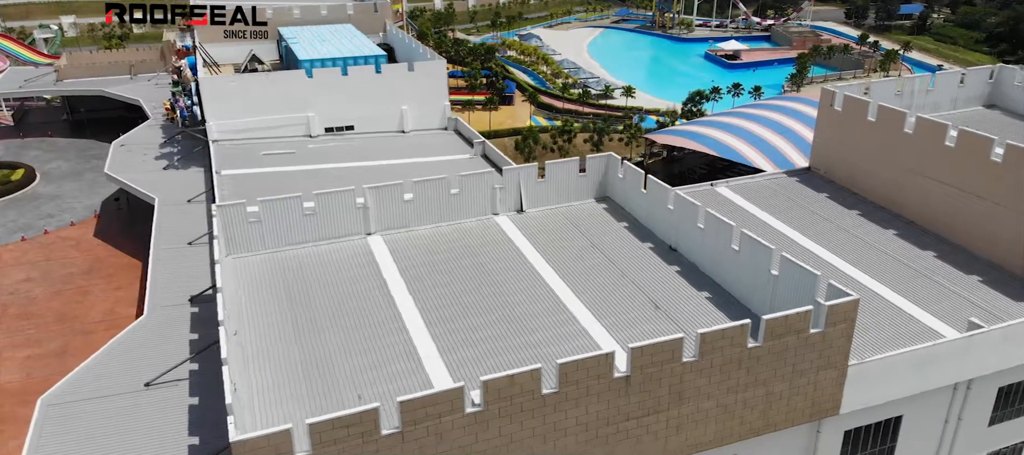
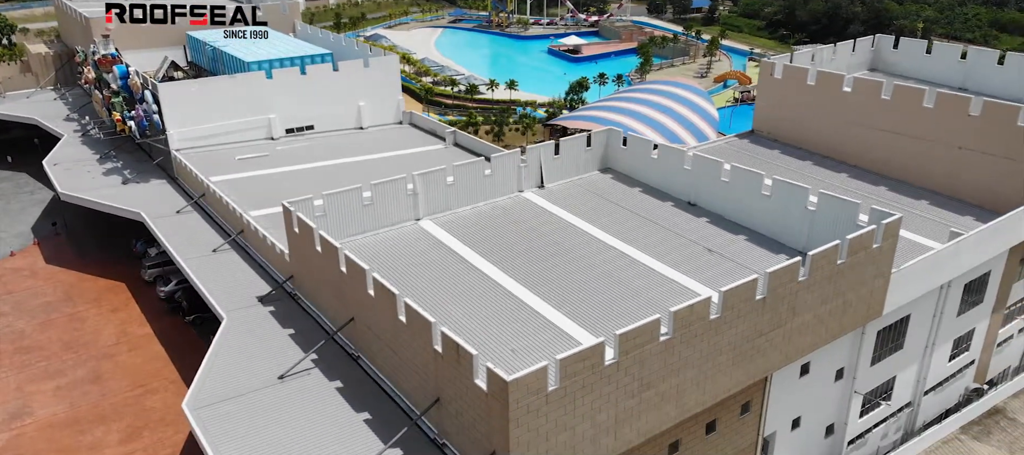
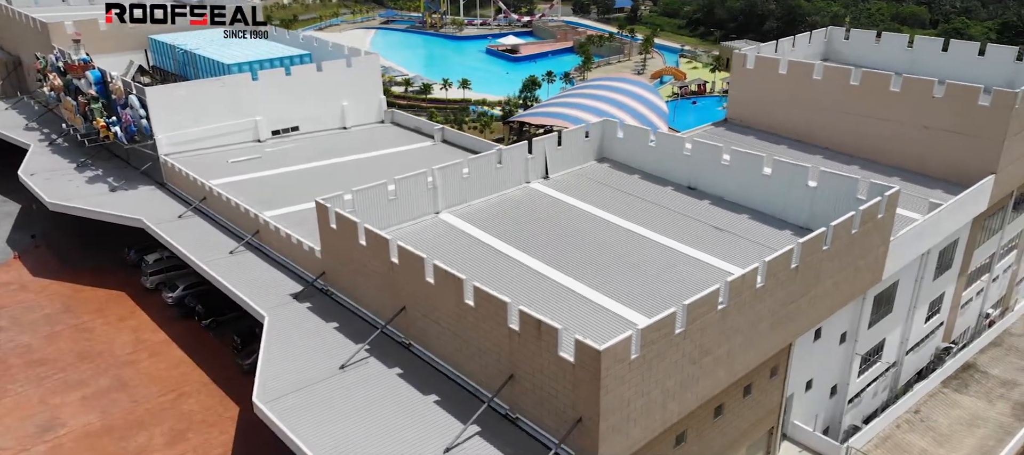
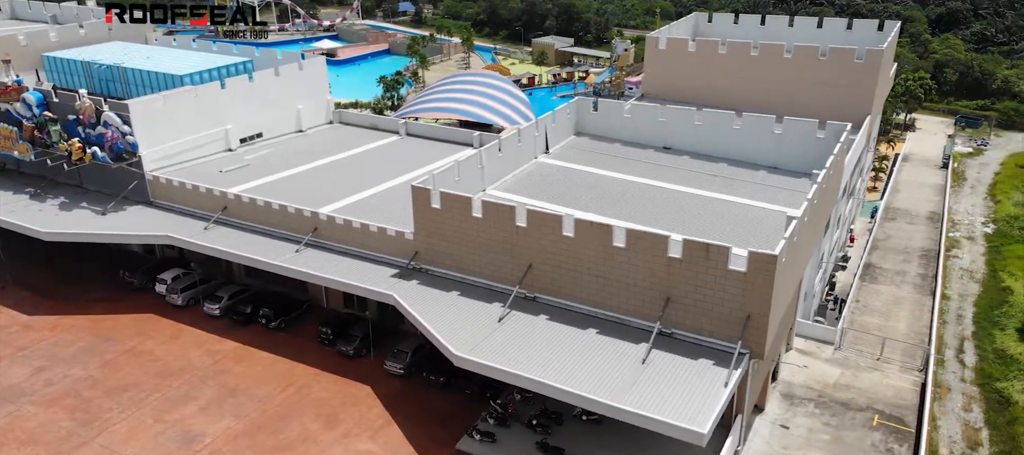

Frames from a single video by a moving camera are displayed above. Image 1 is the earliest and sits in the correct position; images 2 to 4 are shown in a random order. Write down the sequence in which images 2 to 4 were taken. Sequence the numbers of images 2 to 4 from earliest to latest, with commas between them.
2, 3, 4
